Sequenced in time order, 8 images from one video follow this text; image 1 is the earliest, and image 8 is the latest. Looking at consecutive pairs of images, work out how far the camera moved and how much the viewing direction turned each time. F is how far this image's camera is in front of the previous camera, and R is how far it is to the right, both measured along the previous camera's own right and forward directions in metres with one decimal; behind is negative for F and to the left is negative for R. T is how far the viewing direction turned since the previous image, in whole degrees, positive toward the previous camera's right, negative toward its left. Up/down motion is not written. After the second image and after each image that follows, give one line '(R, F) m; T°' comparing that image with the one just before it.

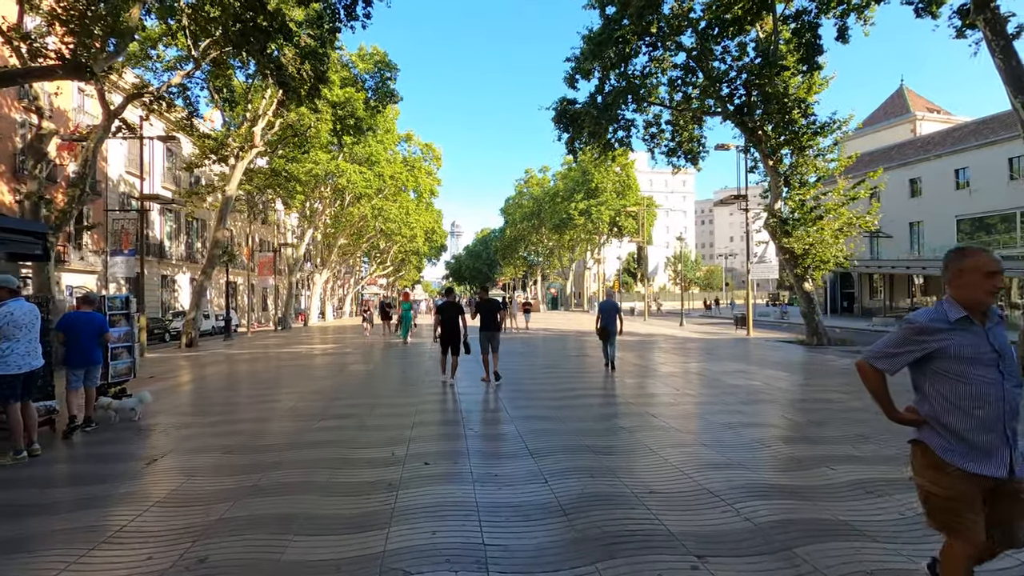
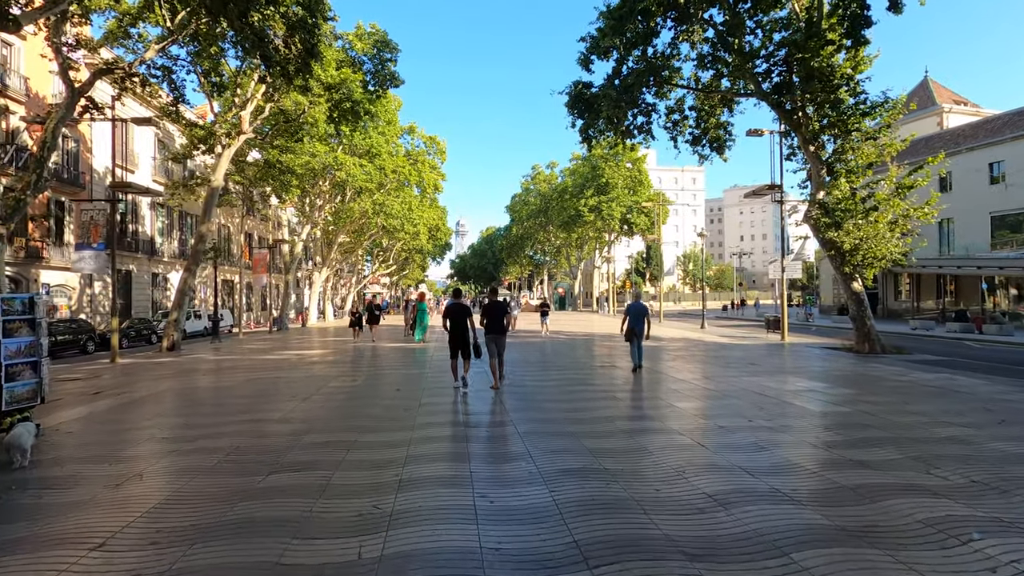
(-0.2, +1.7) m; 0°
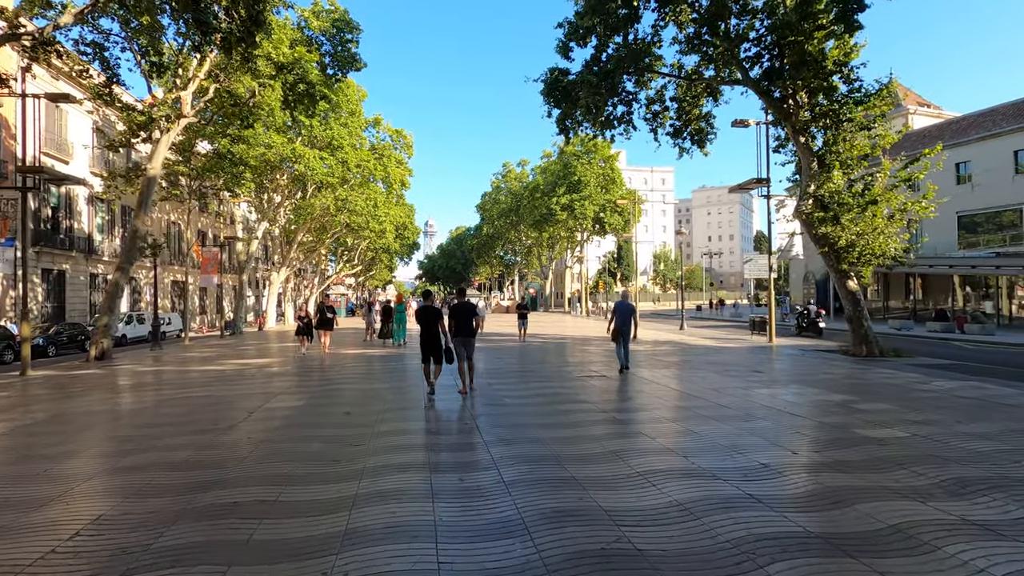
(-0.1, +1.4) m; +3°
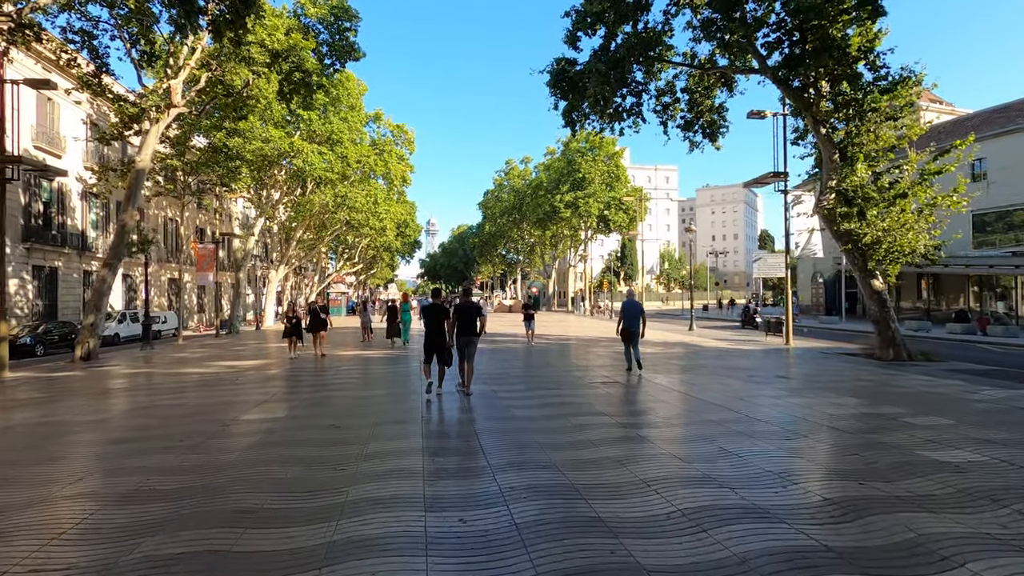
(-0.1, +0.7) m; 0°
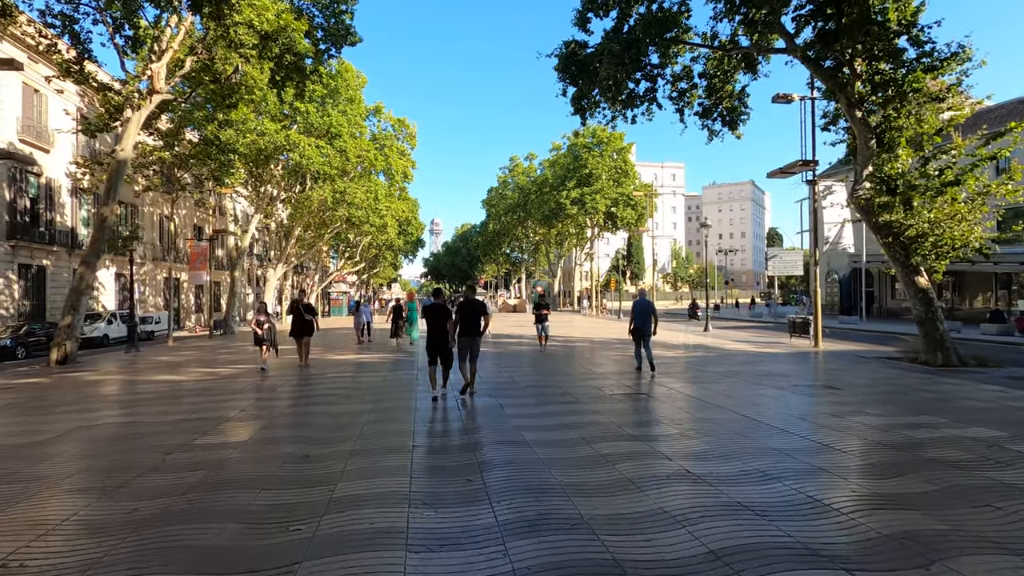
(-0.1, +1.1) m; 0°
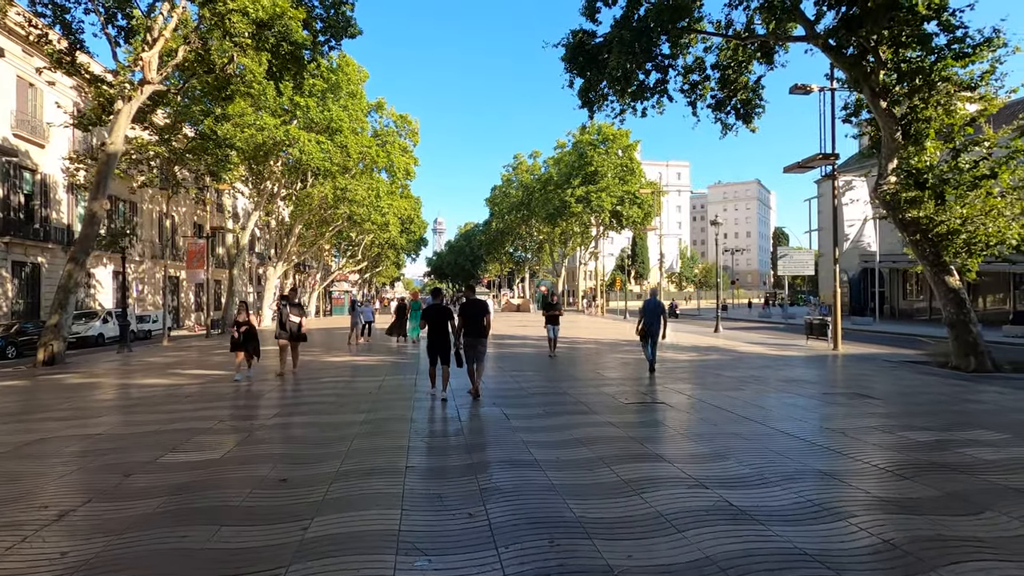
(0.0, +0.6) m; 0°
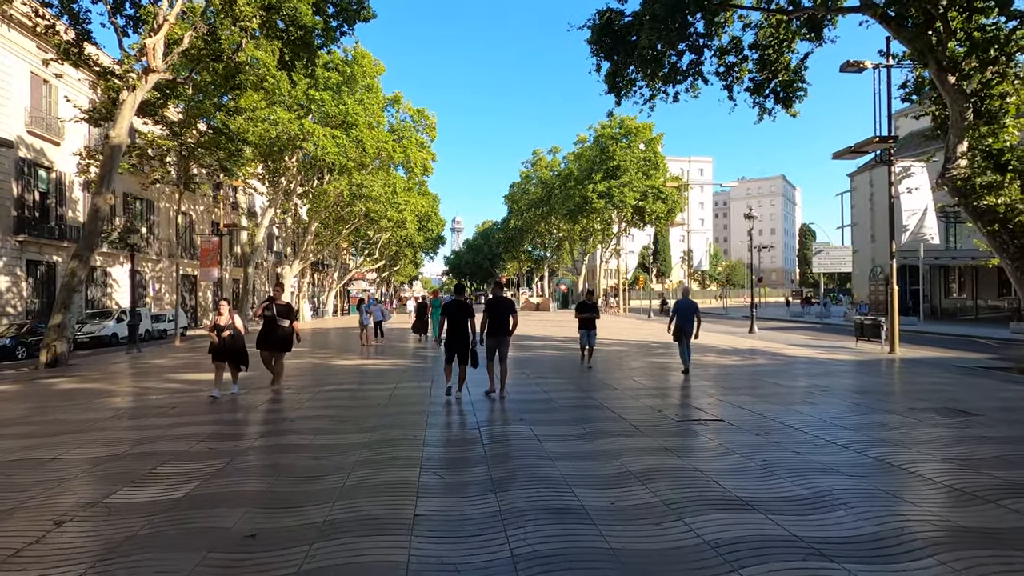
(-0.1, +1.0) m; -2°
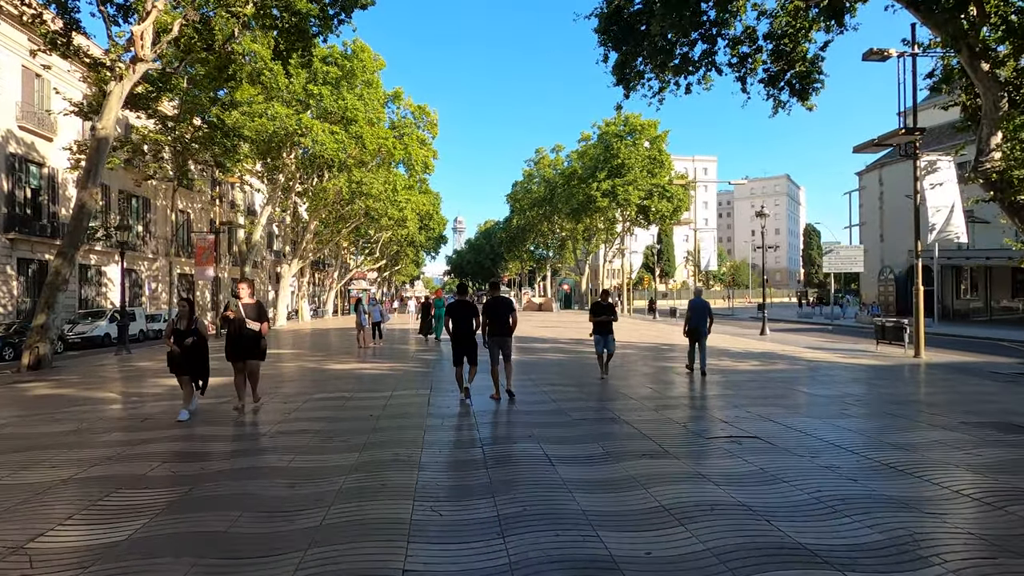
(-0.1, +0.6) m; 0°
